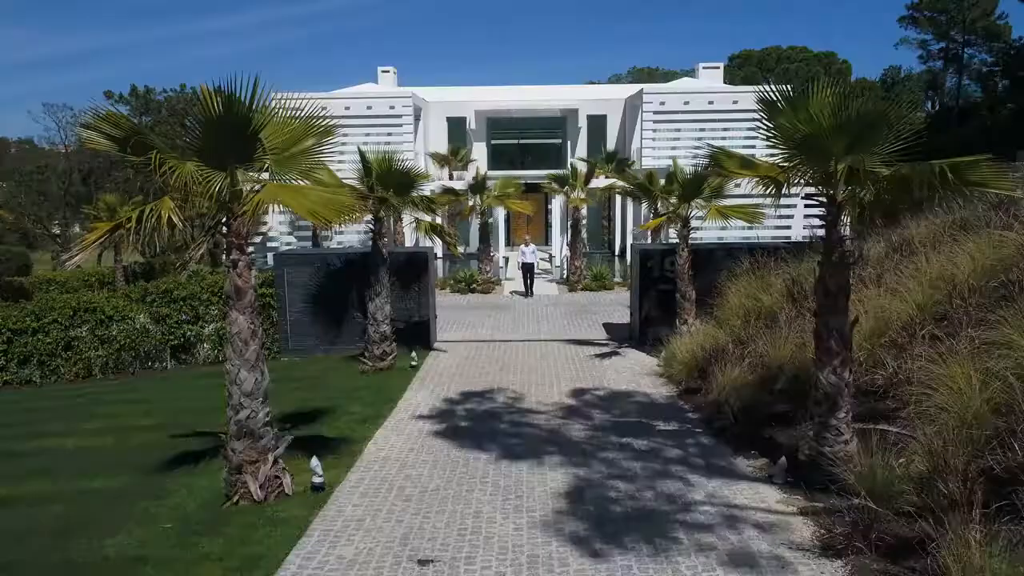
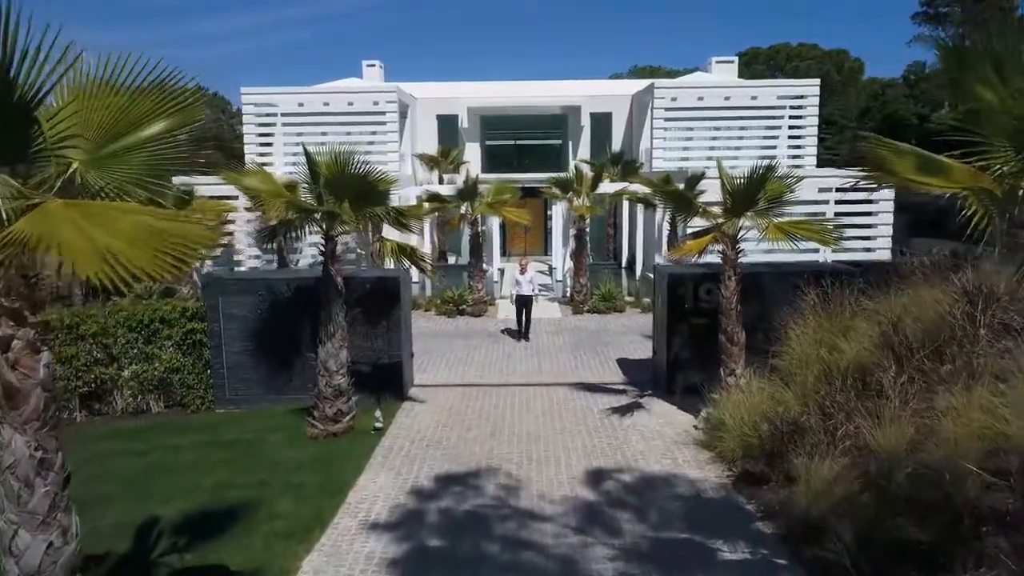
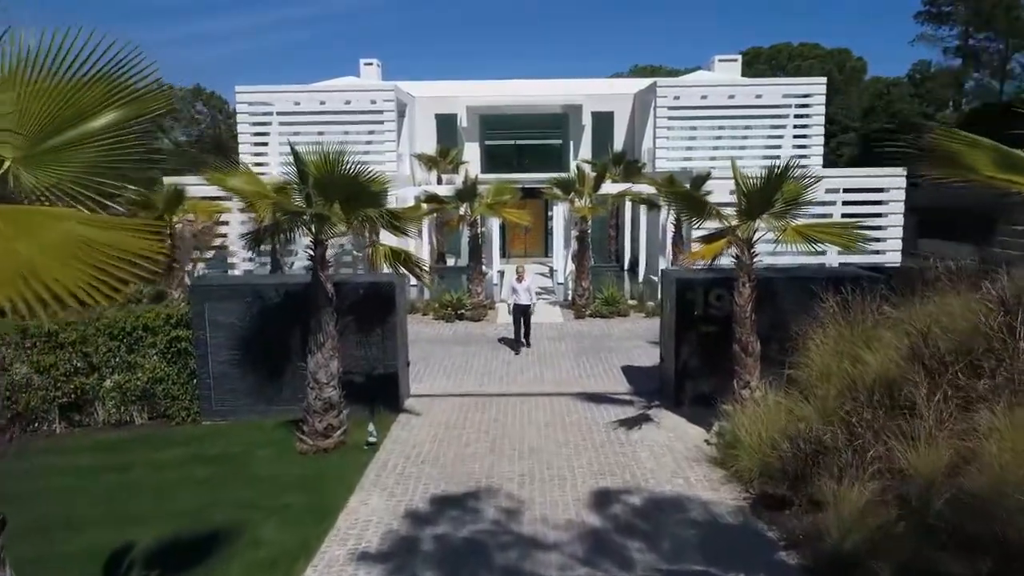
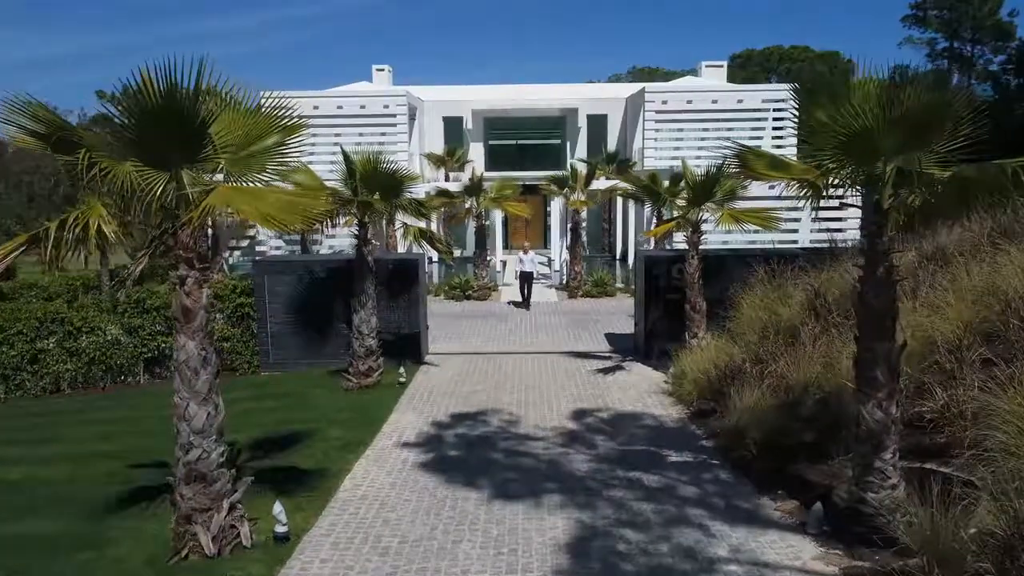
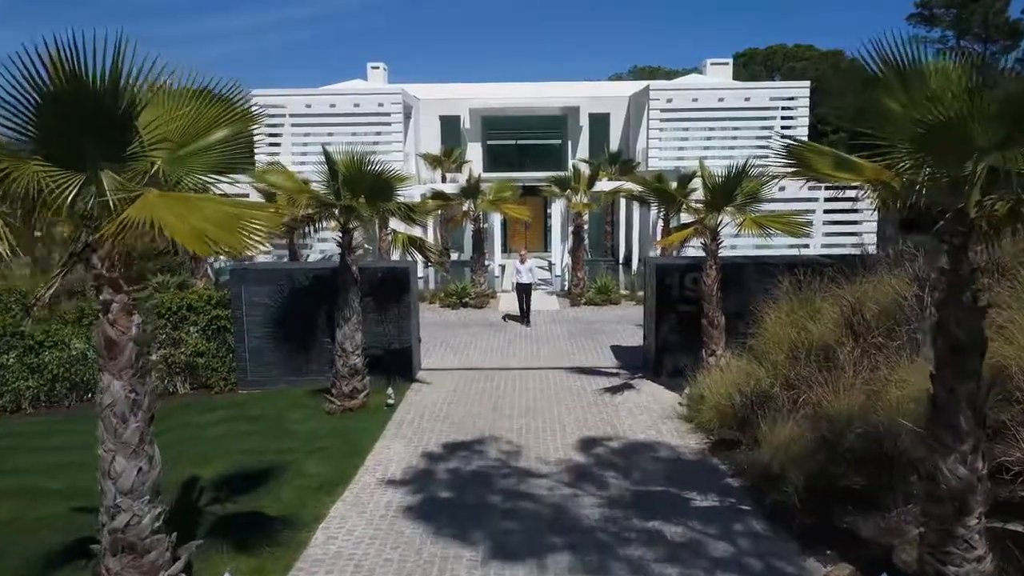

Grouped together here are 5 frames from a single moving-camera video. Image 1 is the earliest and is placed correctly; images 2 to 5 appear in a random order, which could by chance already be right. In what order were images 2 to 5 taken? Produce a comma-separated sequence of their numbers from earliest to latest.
4, 5, 2, 3
